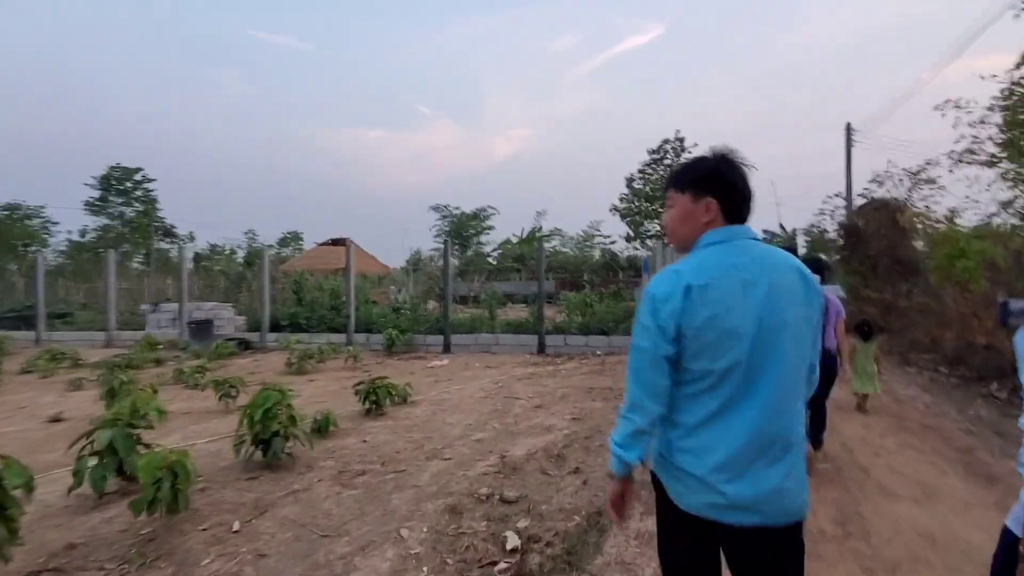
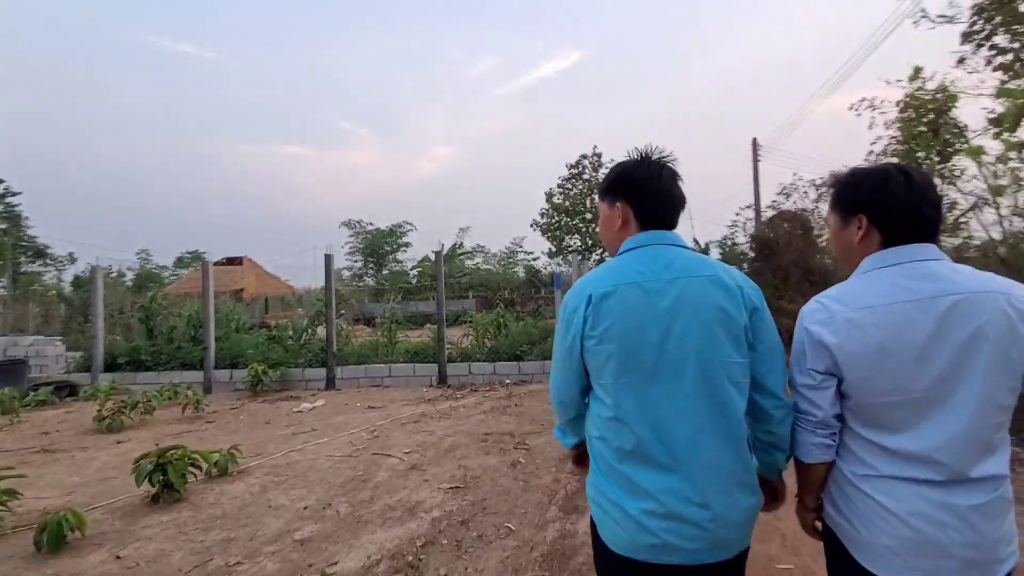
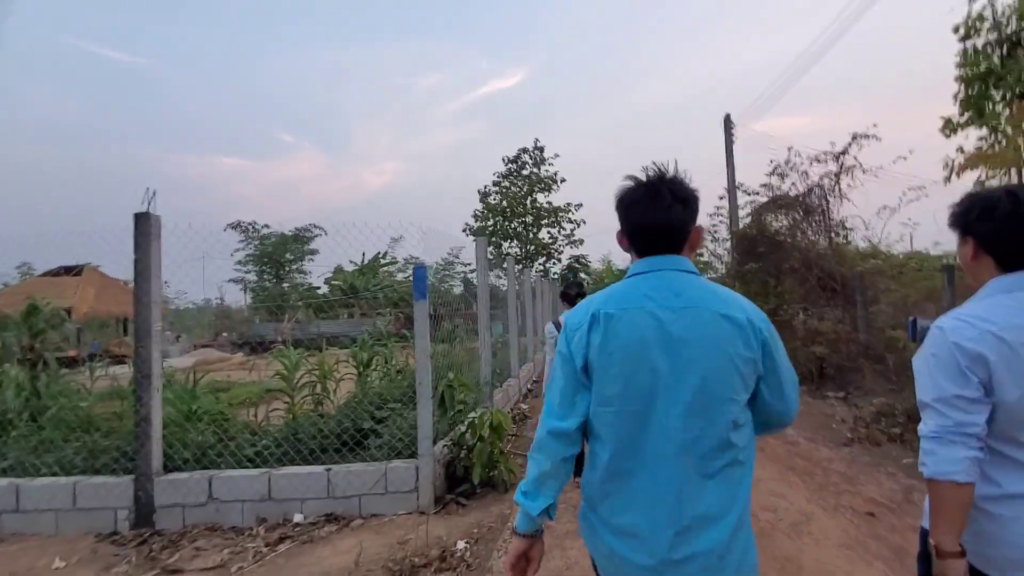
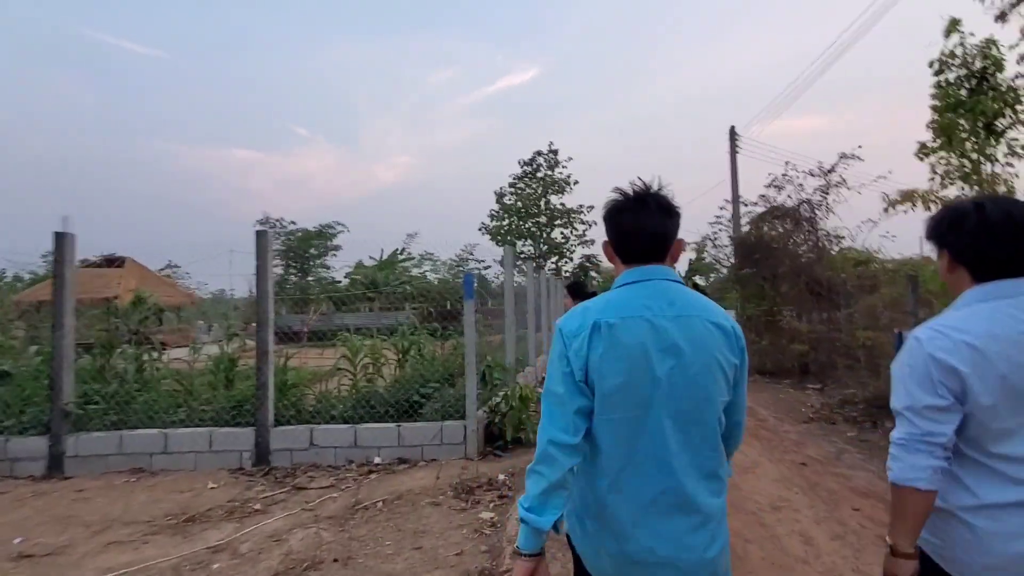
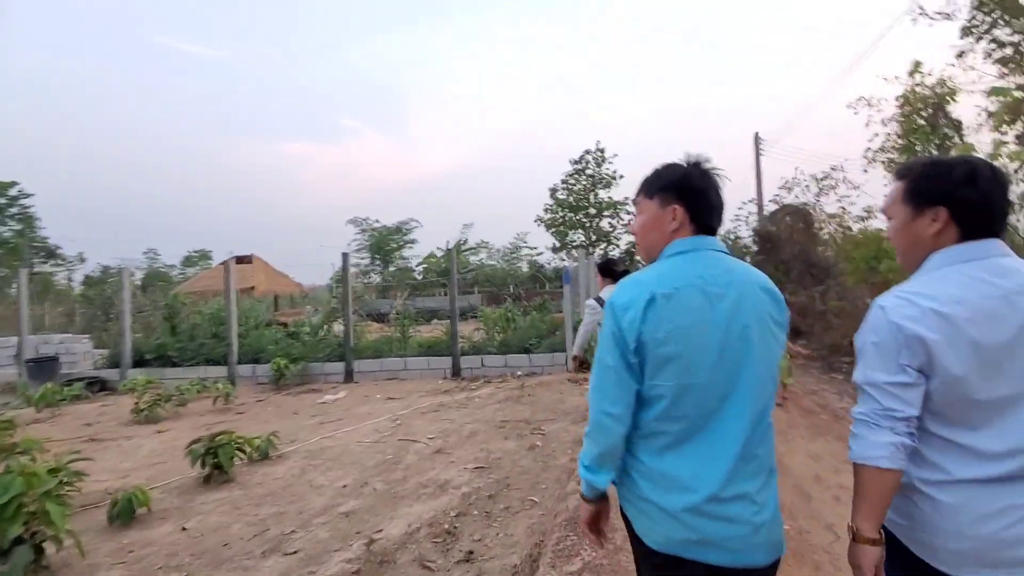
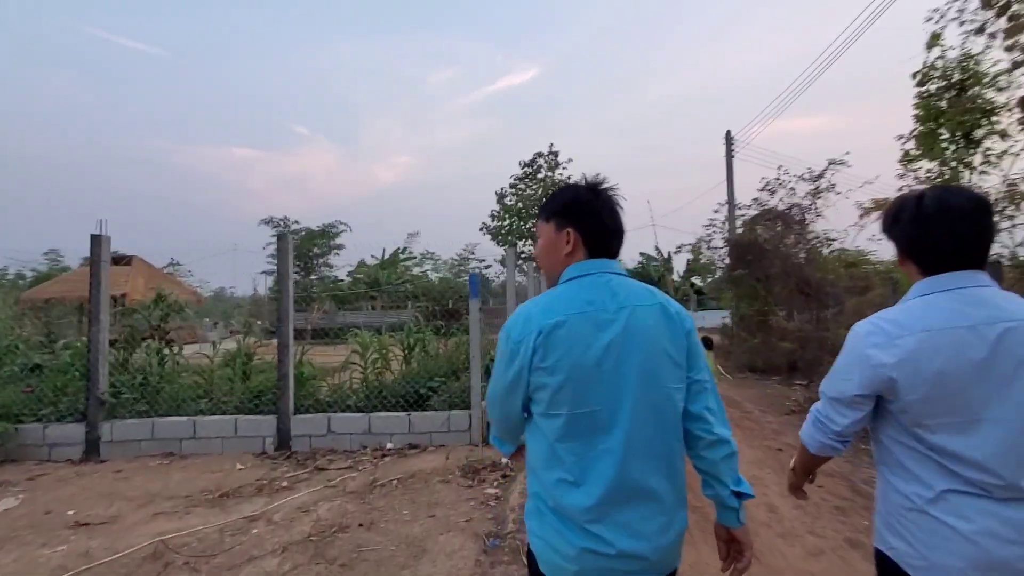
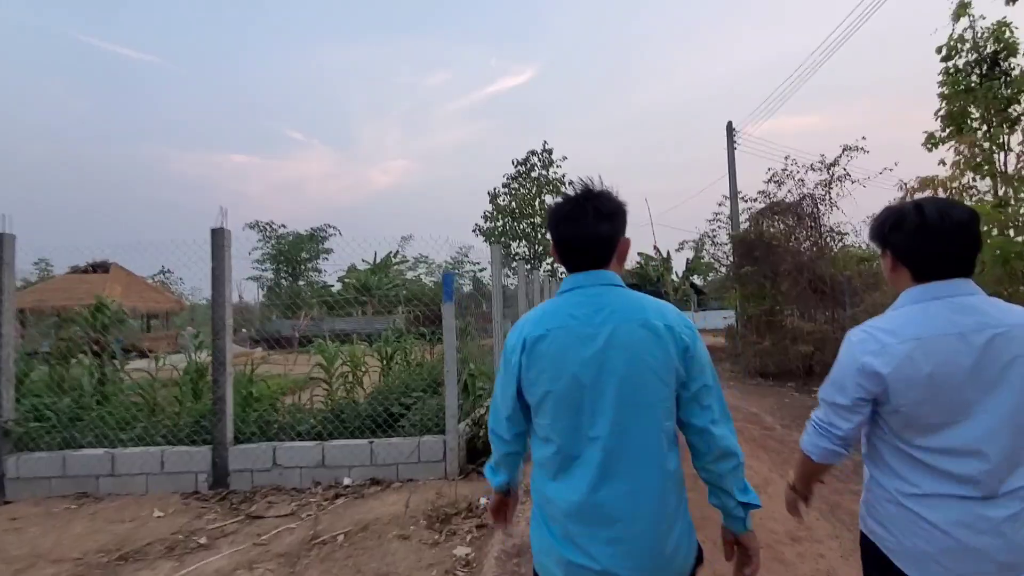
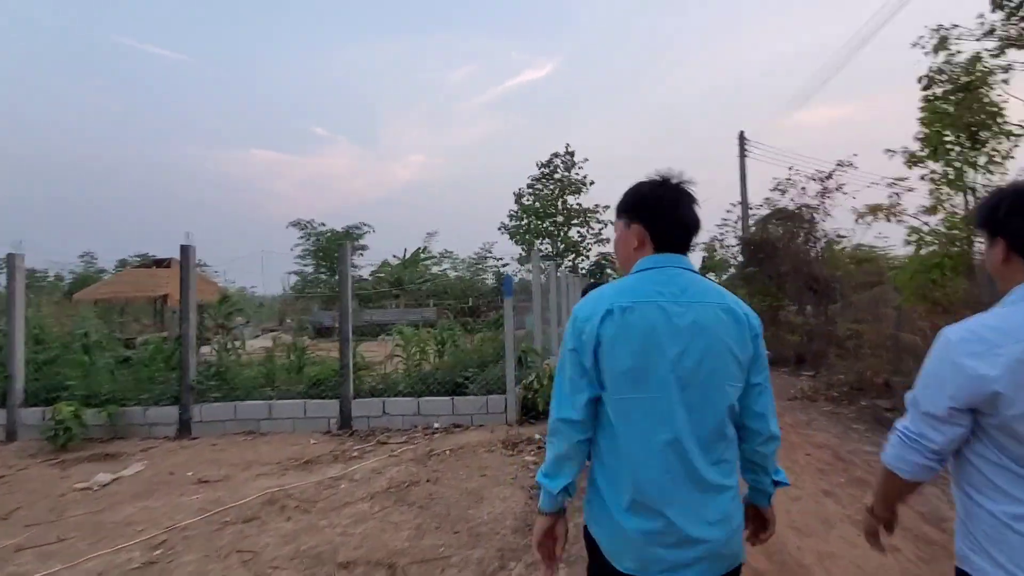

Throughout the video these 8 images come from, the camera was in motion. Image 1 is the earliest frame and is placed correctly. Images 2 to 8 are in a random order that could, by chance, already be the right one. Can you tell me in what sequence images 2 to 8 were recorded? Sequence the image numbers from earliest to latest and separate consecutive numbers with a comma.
5, 2, 8, 6, 4, 7, 3
